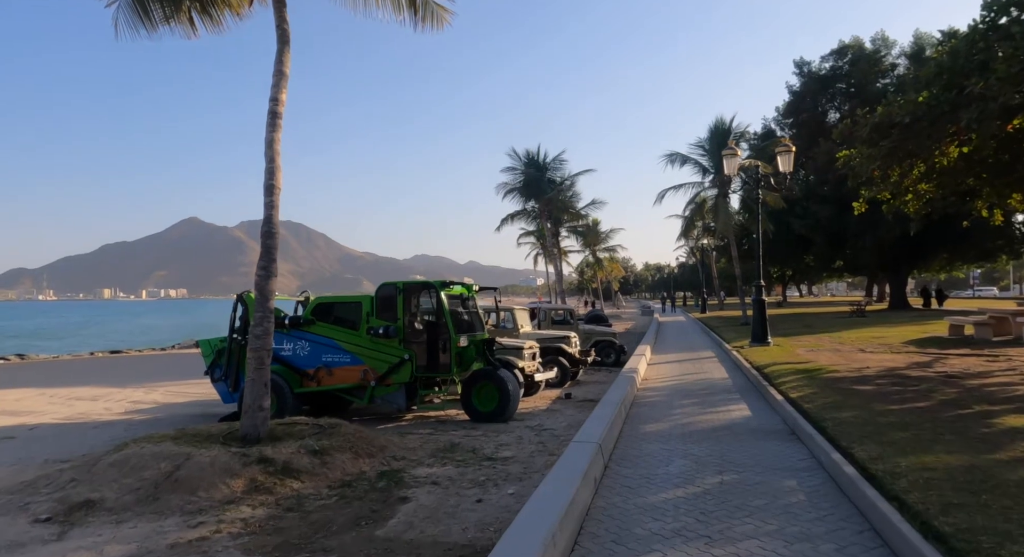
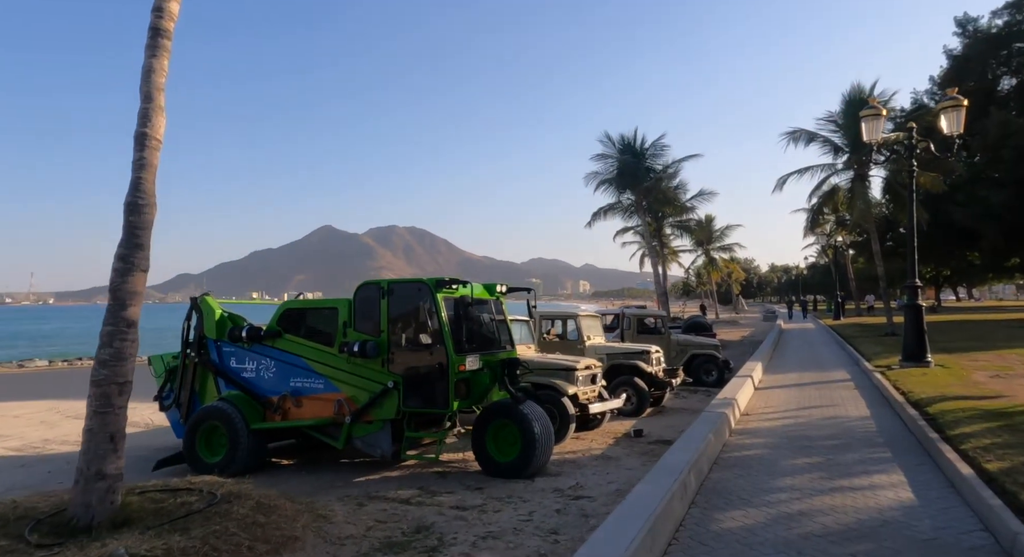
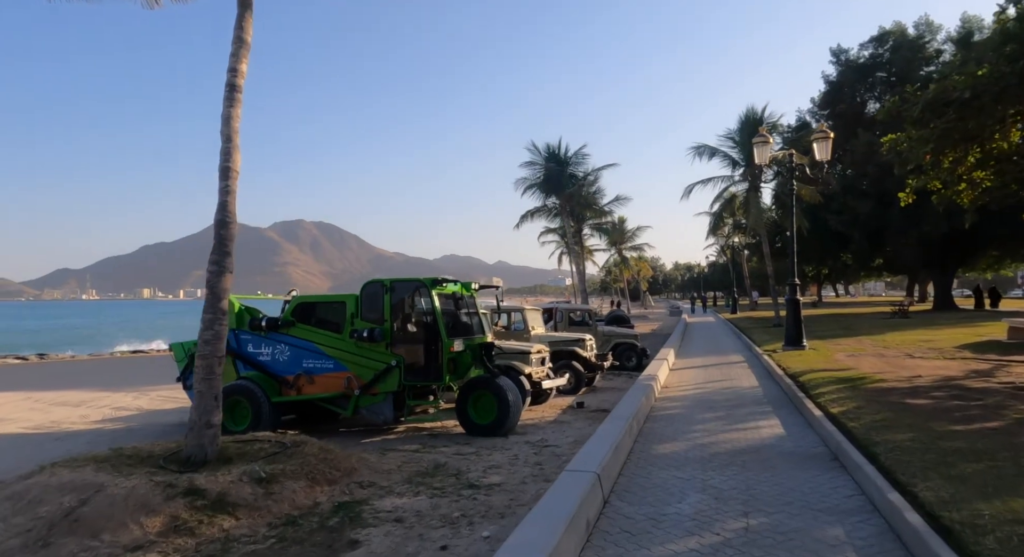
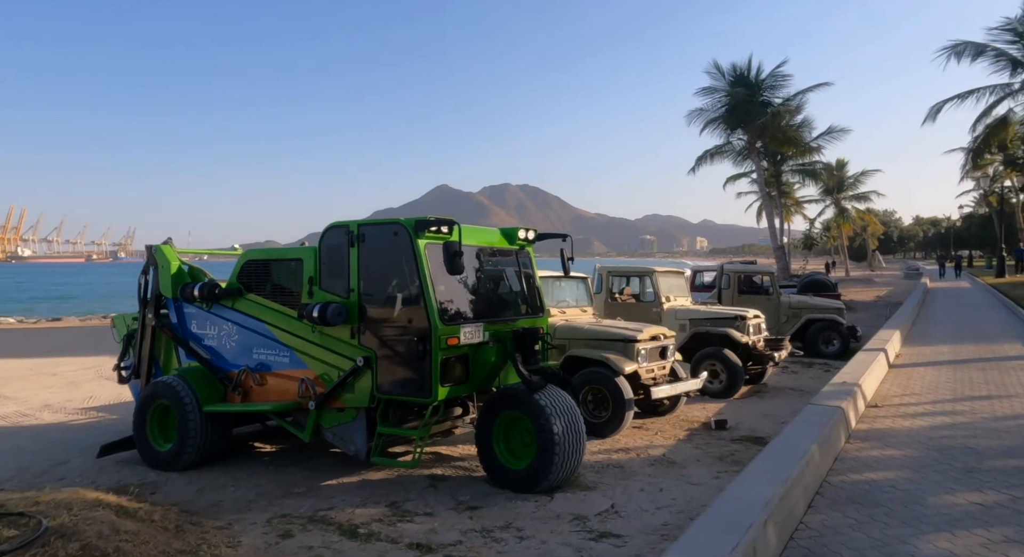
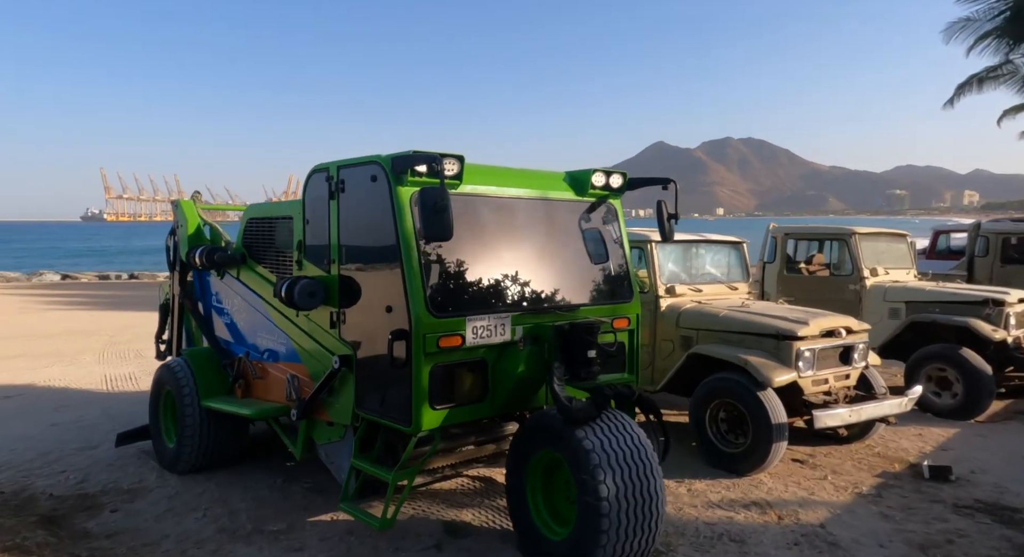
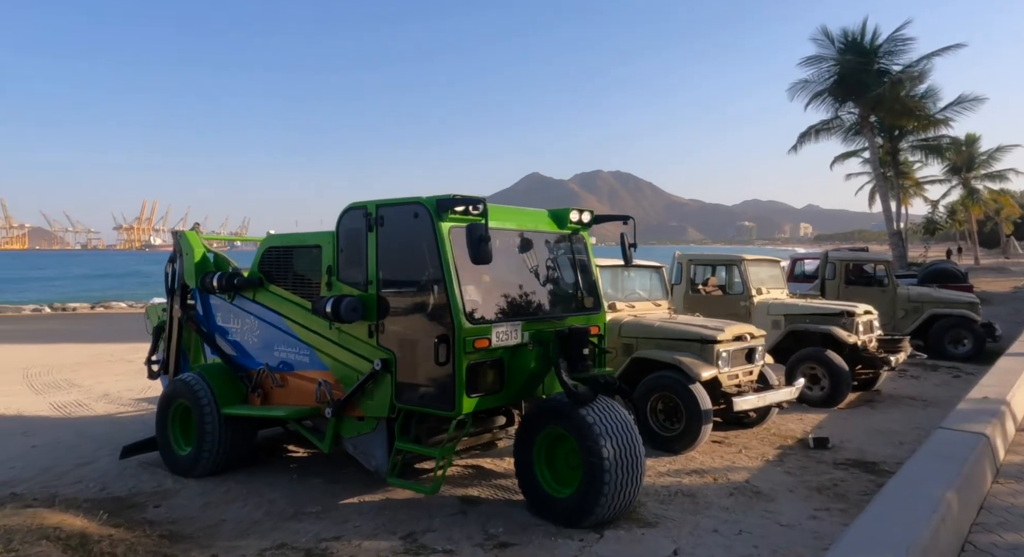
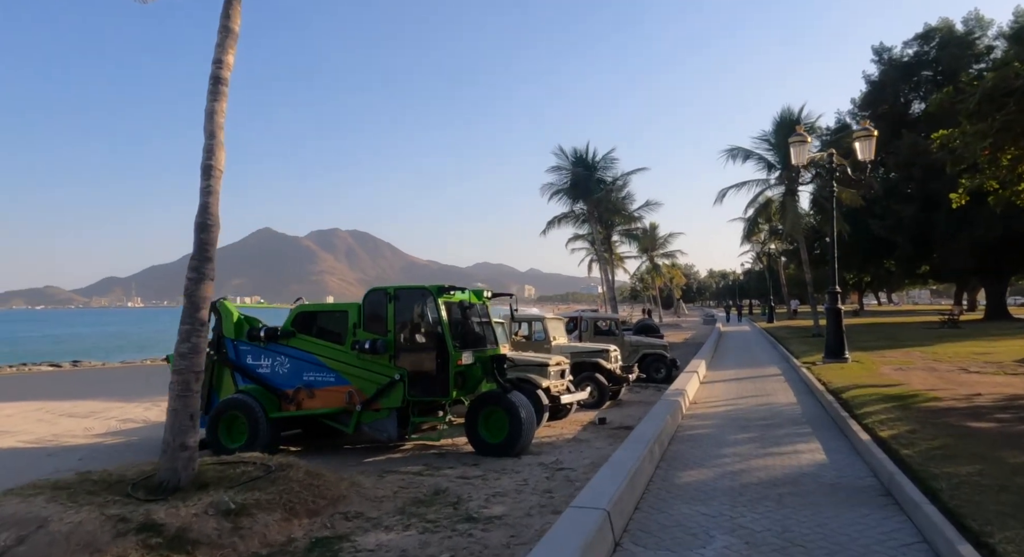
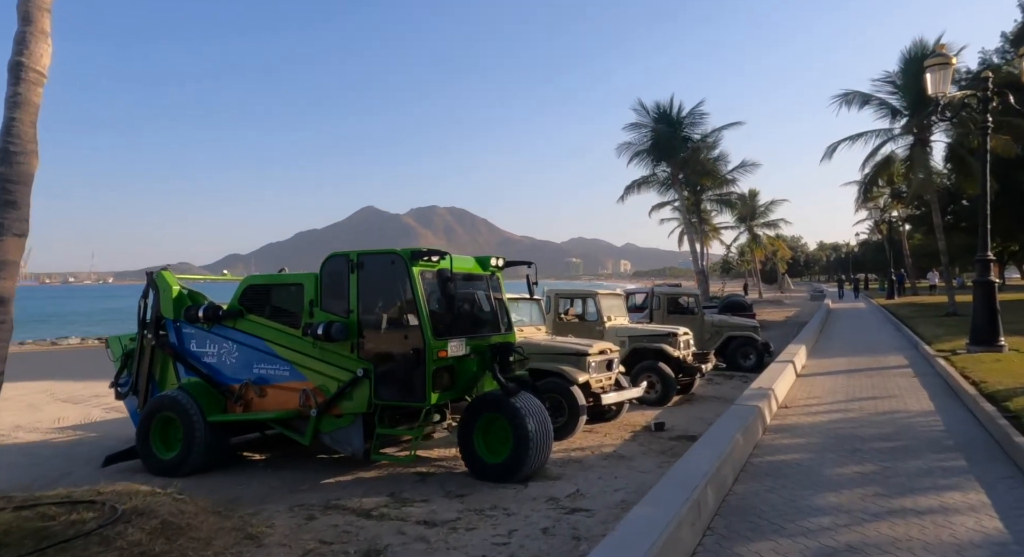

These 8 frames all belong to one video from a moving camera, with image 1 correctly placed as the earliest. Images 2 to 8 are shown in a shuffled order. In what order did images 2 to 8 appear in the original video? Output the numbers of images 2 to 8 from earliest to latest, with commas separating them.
3, 7, 2, 8, 4, 6, 5
